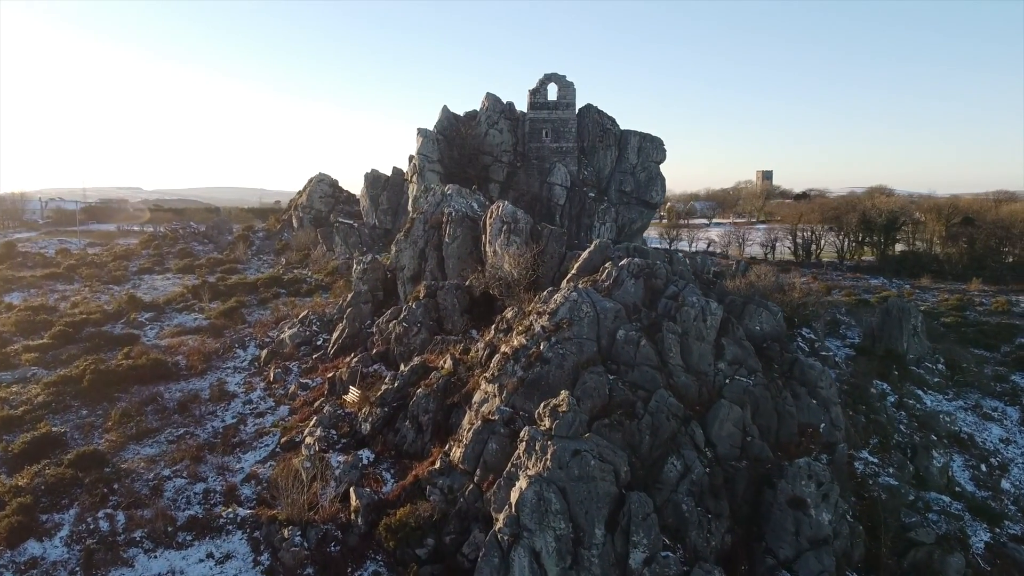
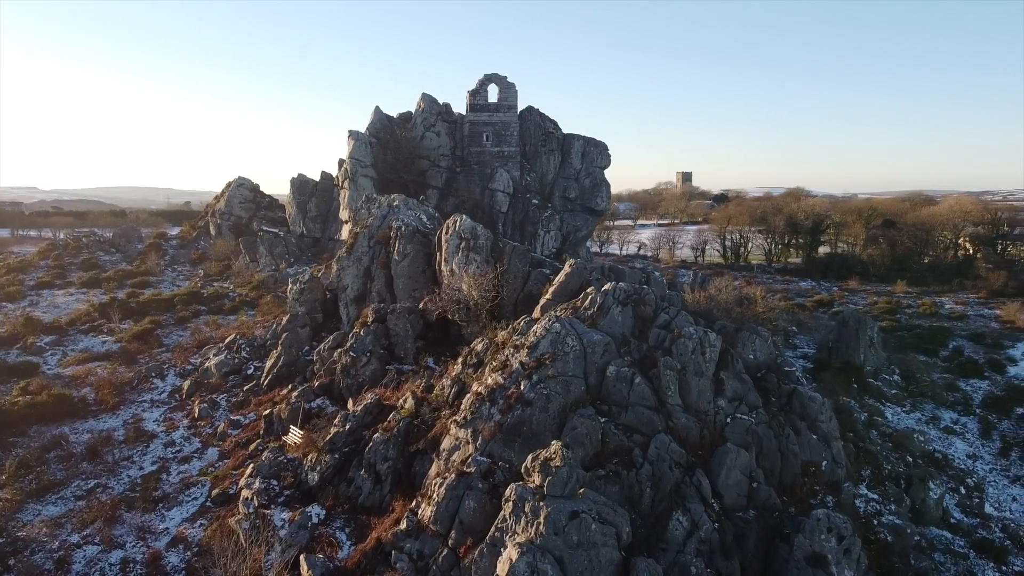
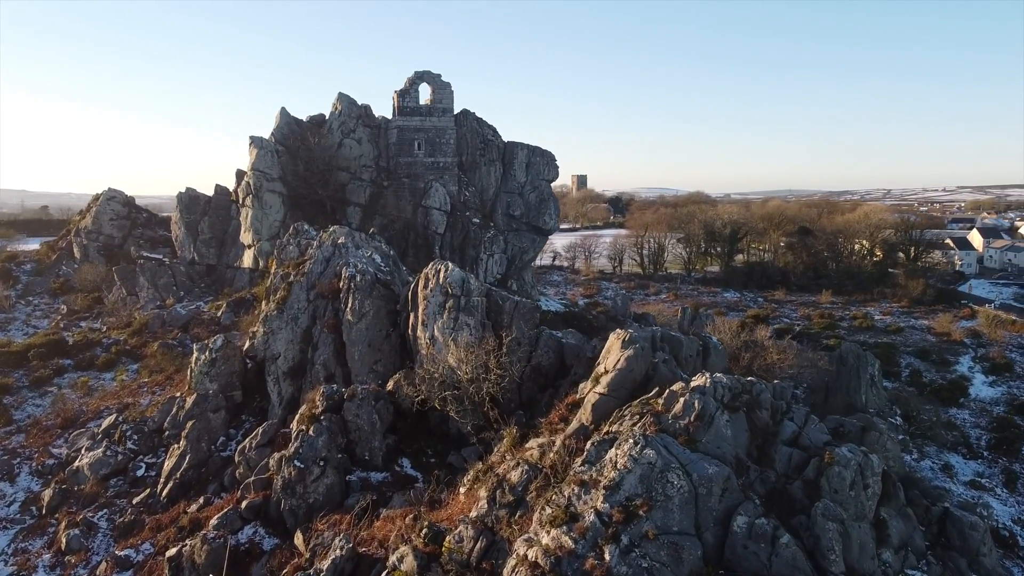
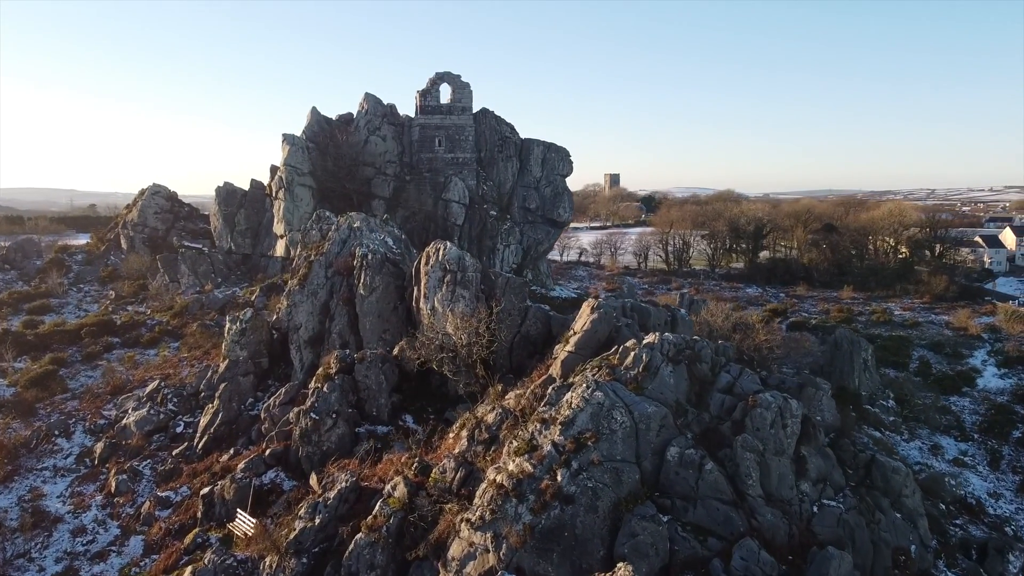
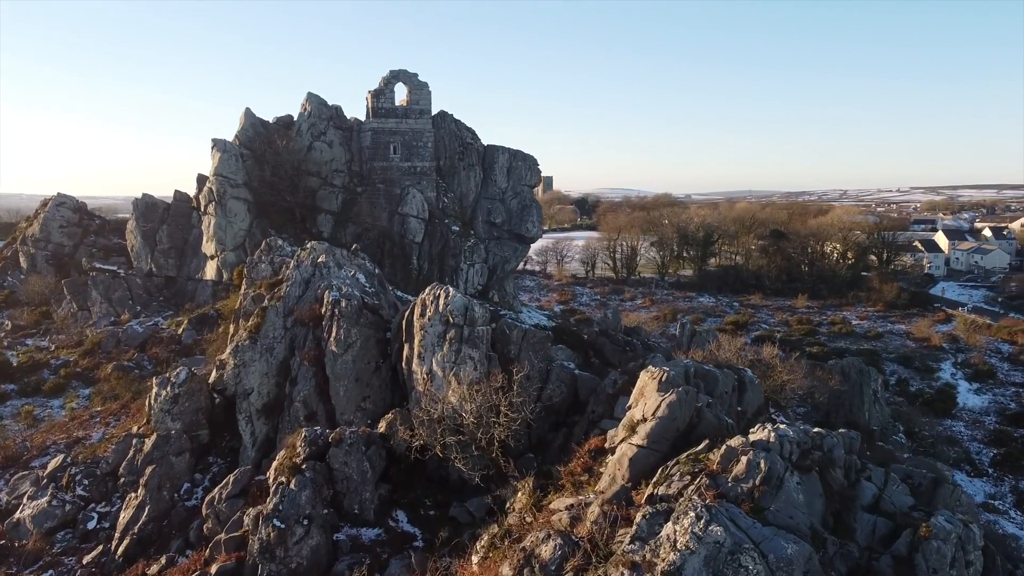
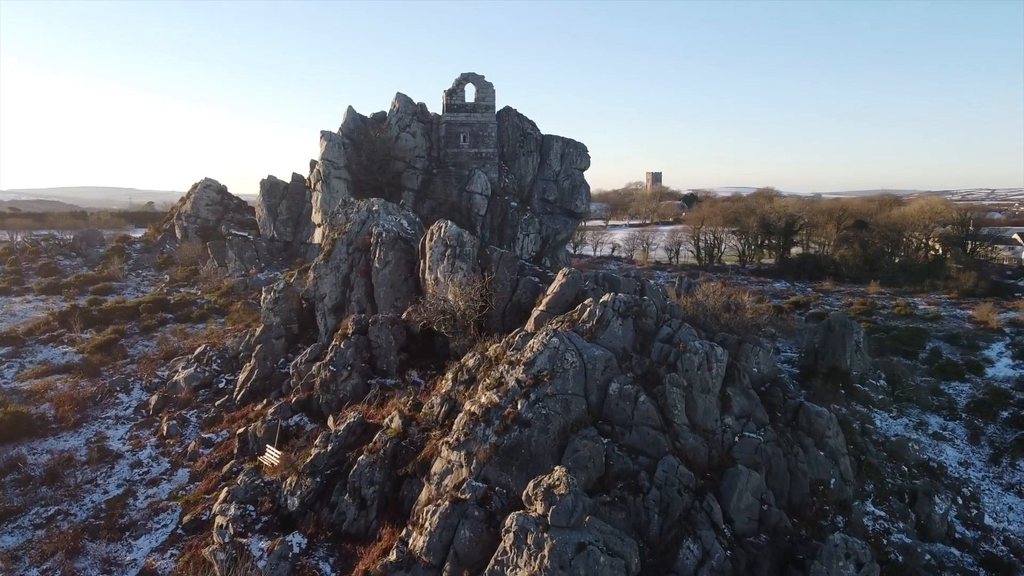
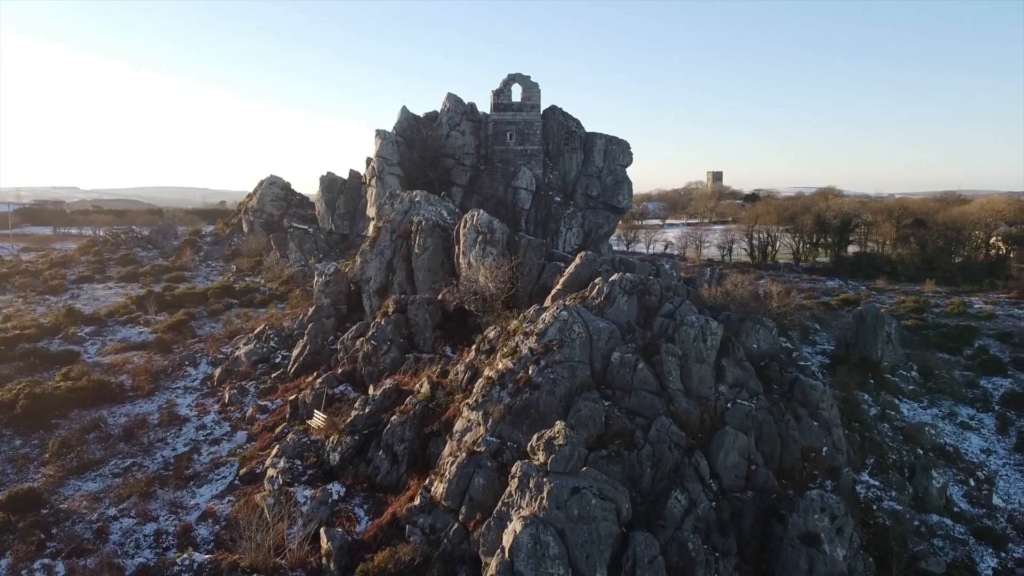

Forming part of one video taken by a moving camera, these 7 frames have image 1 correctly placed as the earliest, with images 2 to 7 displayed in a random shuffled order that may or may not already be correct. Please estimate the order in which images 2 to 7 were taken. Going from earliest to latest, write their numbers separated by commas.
7, 2, 6, 4, 3, 5
